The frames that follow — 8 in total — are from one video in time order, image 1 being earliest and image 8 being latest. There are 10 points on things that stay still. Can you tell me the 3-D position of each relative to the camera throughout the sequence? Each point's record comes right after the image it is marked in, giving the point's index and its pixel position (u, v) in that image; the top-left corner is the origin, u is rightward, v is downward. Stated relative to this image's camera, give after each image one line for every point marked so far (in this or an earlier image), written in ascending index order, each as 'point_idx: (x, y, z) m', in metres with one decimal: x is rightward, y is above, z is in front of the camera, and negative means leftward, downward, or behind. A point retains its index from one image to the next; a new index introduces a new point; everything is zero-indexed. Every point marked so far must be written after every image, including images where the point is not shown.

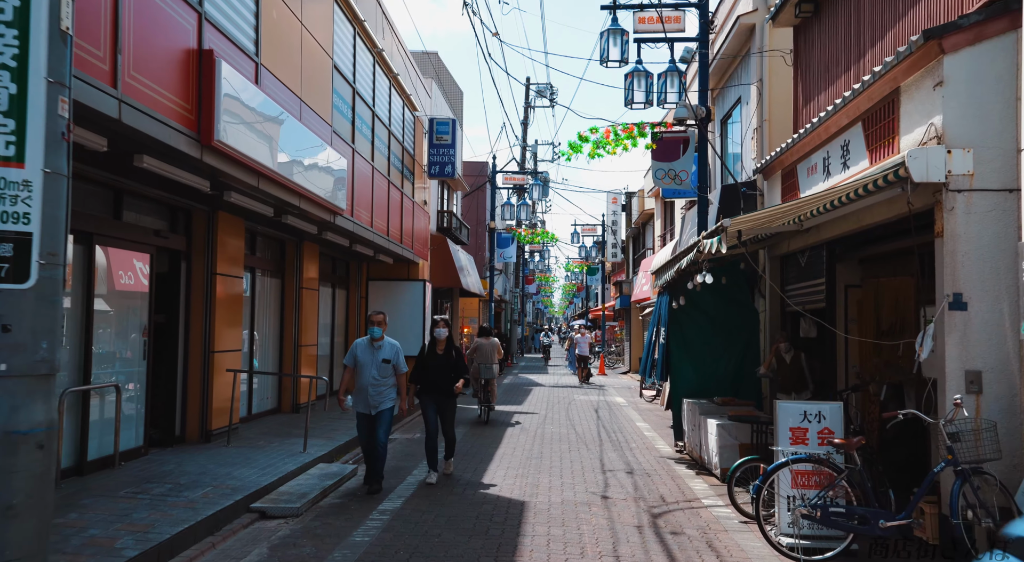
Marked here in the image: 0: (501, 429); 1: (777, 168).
0: (-0.2, -2.5, +16.3) m
1: (+3.6, +1.6, +13.1) m
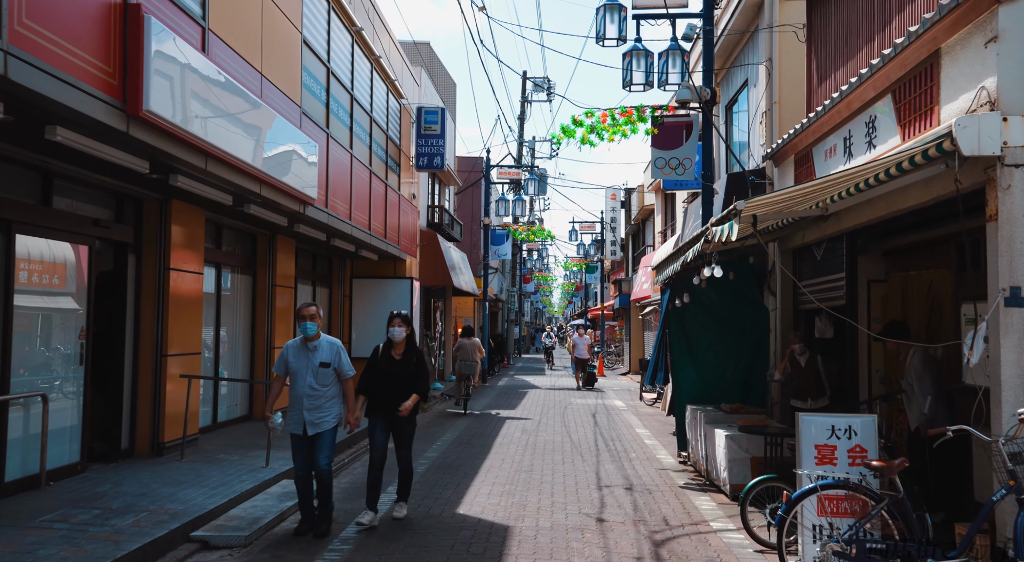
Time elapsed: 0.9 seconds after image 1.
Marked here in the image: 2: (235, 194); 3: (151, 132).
0: (-0.3, -2.5, +15.2) m
1: (+3.5, +1.6, +12.0) m
2: (-3.1, +1.0, +10.6) m
3: (-2.9, +1.2, +7.7) m
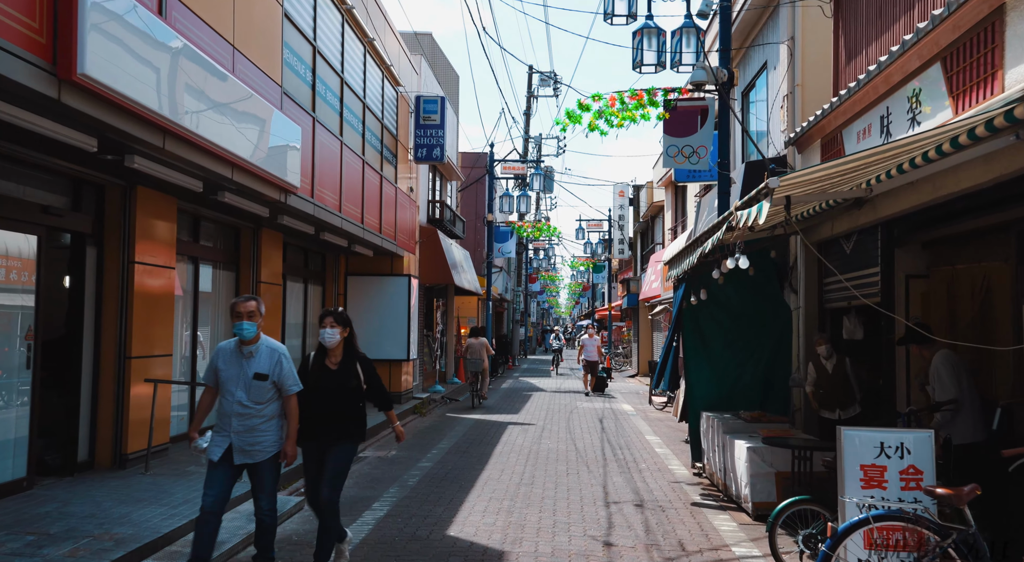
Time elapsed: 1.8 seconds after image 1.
0: (-0.3, -2.4, +14.2) m
1: (+3.5, +1.7, +10.9) m
2: (-3.1, +1.0, +9.6) m
3: (-2.9, +1.3, +6.7) m
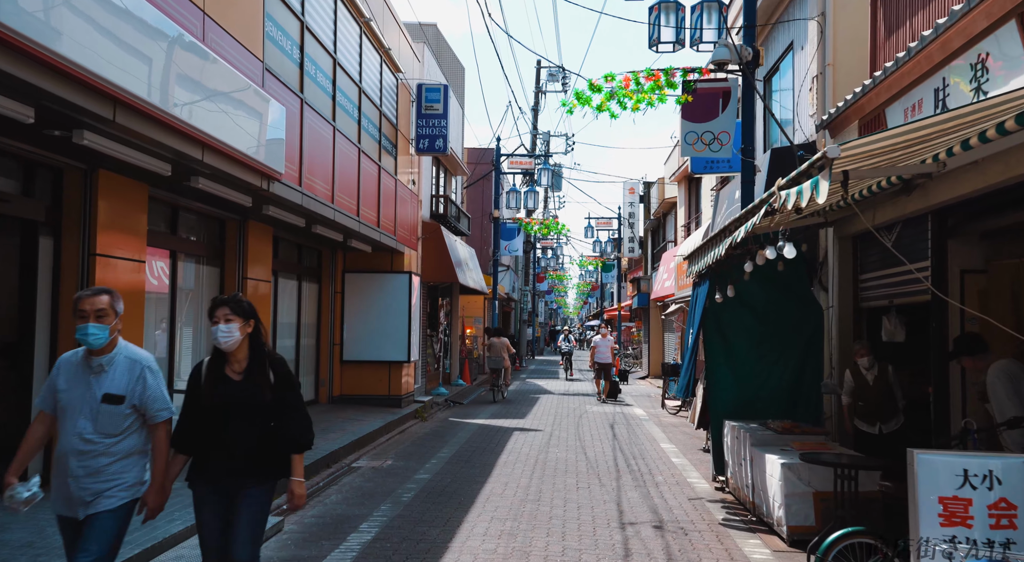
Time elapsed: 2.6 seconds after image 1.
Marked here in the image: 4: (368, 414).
0: (-0.3, -2.4, +13.2) m
1: (+3.5, +1.7, +9.9) m
2: (-3.0, +1.1, +8.7) m
3: (-2.9, +1.3, +5.7) m
4: (-2.5, -2.3, +16.7) m
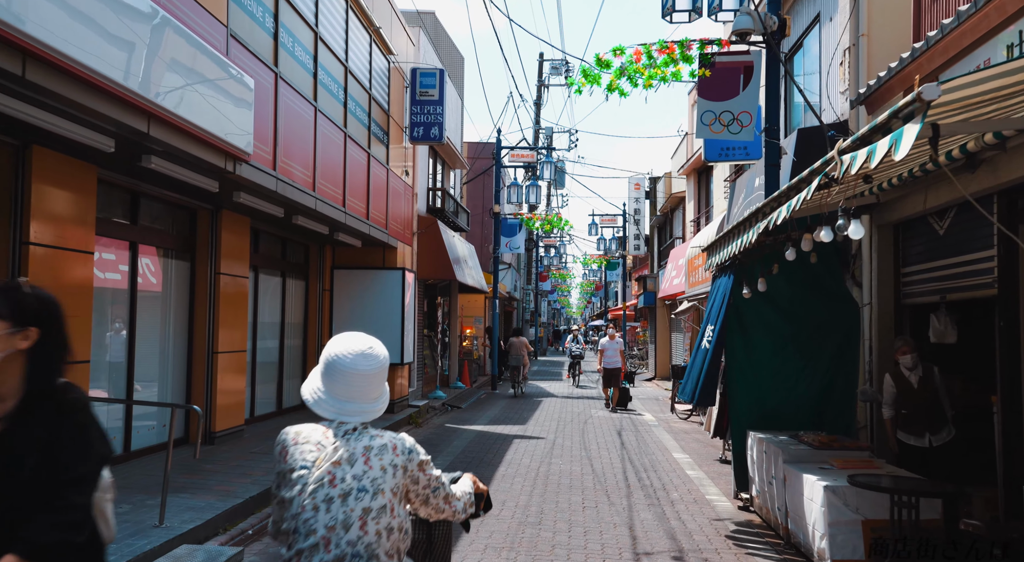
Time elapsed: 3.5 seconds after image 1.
0: (-0.3, -2.3, +12.0) m
1: (+3.5, +1.8, +8.8) m
2: (-3.1, +1.1, +7.5) m
3: (-2.9, +1.4, +4.6) m
4: (-2.5, -2.2, +15.5) m
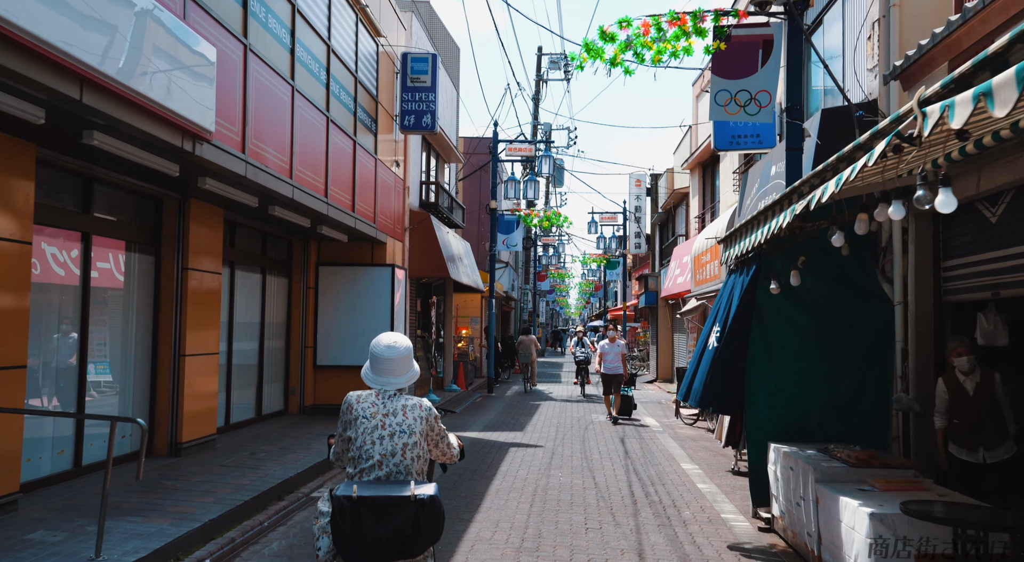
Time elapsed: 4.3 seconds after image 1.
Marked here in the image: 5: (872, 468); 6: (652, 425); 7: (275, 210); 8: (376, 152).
0: (-0.3, -2.3, +11.0) m
1: (+3.4, +1.8, +7.8) m
2: (-3.1, +1.2, +6.5) m
3: (-3.0, +1.4, +3.6) m
4: (-2.6, -2.2, +14.5) m
5: (+2.6, -1.4, +6.9) m
6: (+2.6, -2.6, +17.5) m
7: (-2.8, +0.9, +11.5) m
8: (-2.3, +2.1, +15.9) m
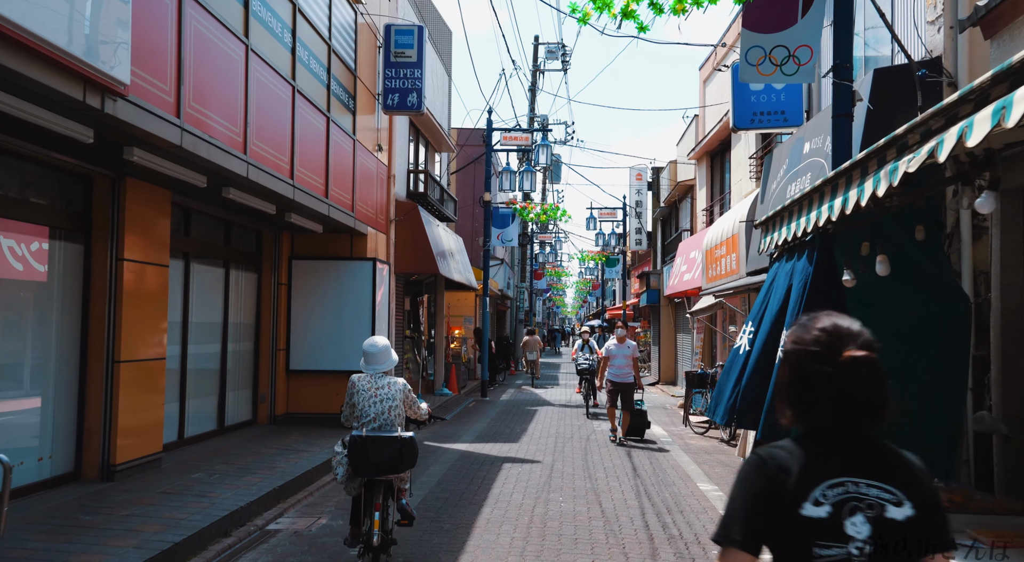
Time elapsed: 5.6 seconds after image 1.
0: (-0.4, -2.2, +9.5) m
1: (+3.4, +1.9, +6.2) m
2: (-3.2, +1.2, +4.9) m
3: (-3.0, +1.5, +2.0) m
4: (-2.7, -2.1, +12.9) m
5: (+2.5, -1.3, +5.3) m
6: (+2.5, -2.5, +15.9) m
7: (-2.9, +0.9, +9.9) m
8: (-2.3, +2.2, +14.3) m
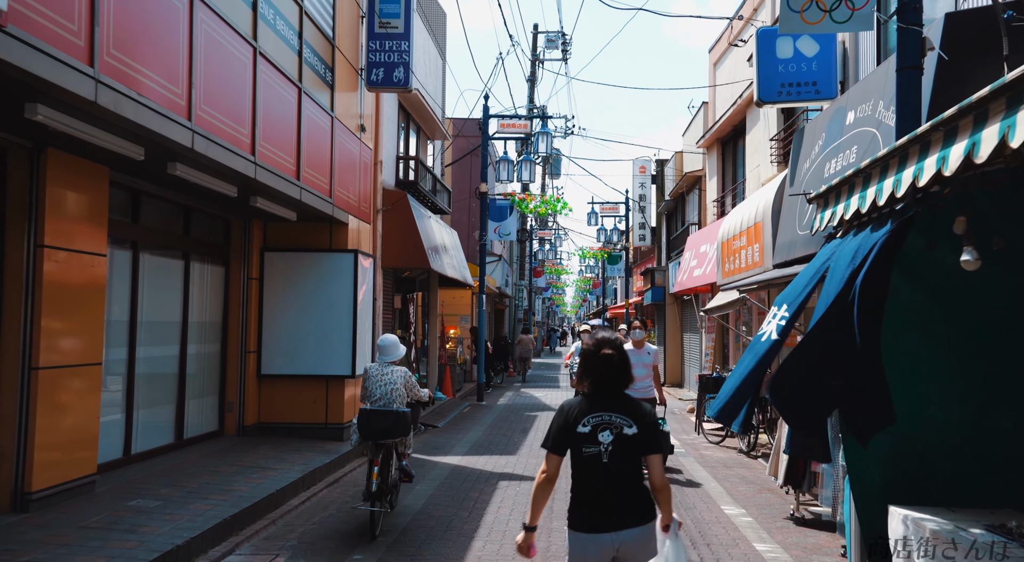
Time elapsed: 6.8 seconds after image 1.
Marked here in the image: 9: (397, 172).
0: (-0.4, -2.2, +8.0) m
1: (+3.4, +1.9, +4.8) m
2: (-3.2, +1.3, +3.5) m
3: (-3.0, +1.5, +0.6) m
4: (-2.7, -2.1, +11.5) m
5: (+2.5, -1.2, +3.9) m
6: (+2.4, -2.5, +14.4) m
7: (-2.9, +1.0, +8.4) m
8: (-2.4, +2.3, +12.8) m
9: (-2.1, +2.0, +18.1) m
